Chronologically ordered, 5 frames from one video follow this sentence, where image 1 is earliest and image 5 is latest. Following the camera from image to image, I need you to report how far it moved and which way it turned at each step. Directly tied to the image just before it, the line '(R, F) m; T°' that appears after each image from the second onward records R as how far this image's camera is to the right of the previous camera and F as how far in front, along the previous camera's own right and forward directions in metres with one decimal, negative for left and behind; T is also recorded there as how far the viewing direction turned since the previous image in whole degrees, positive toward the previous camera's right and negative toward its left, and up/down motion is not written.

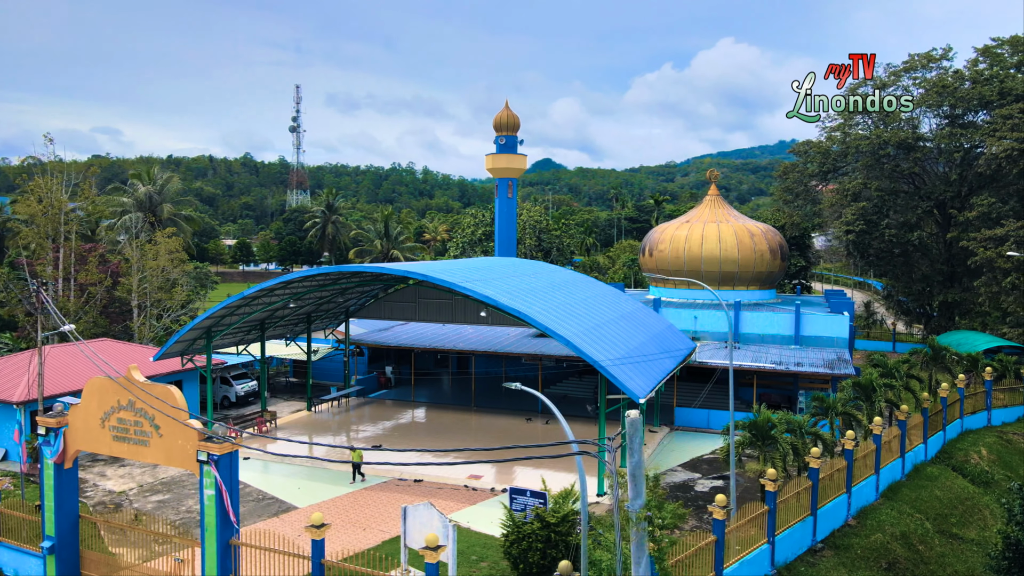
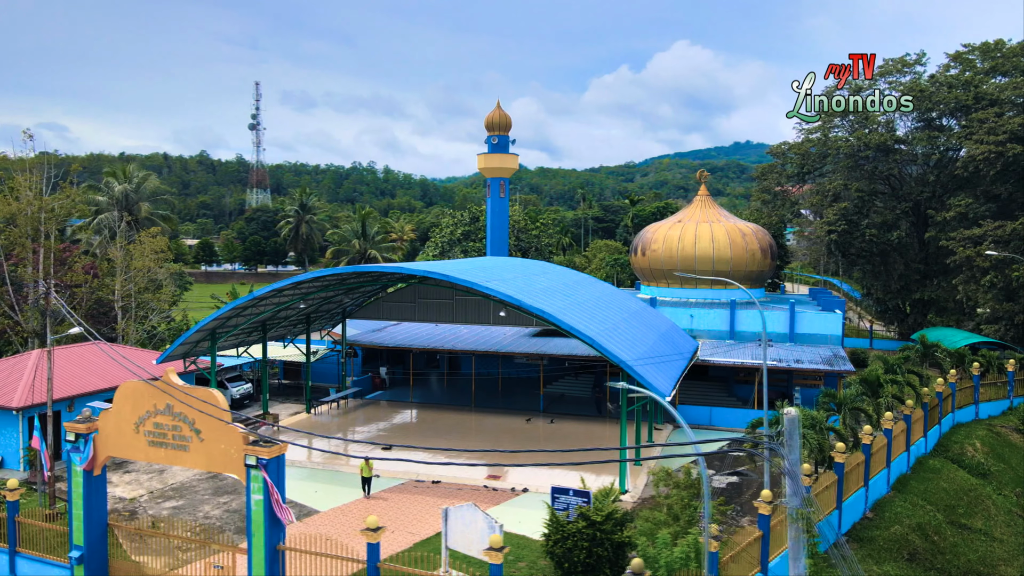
(-1.4, 0.0) m; +3°
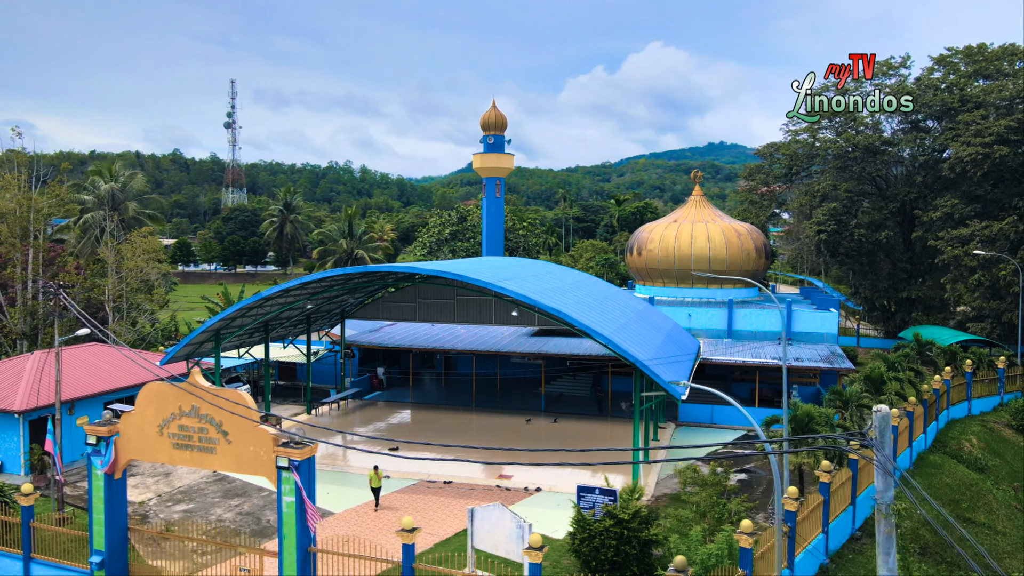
(-0.8, 0.0) m; +2°
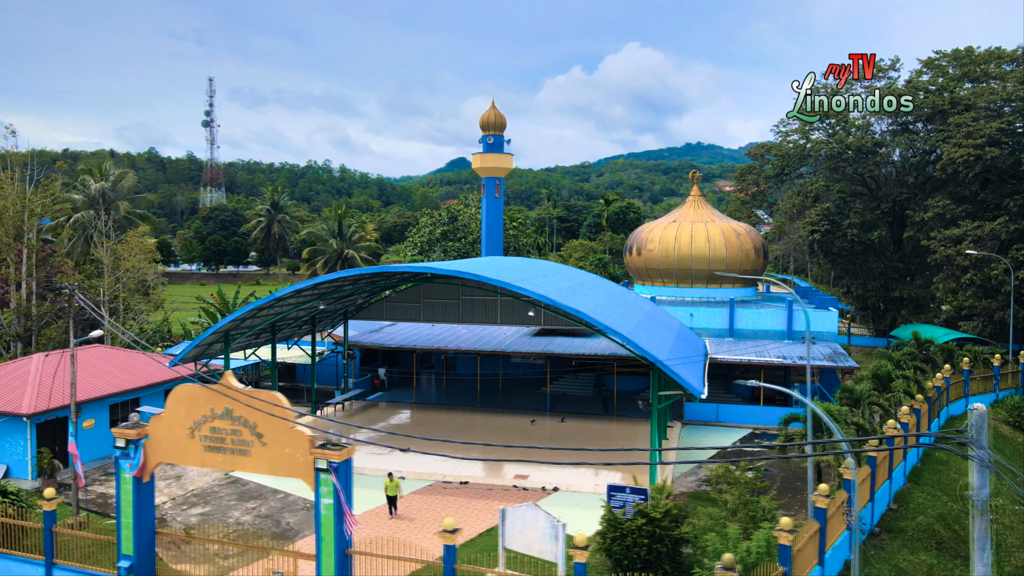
(-0.9, 0.0) m; +2°
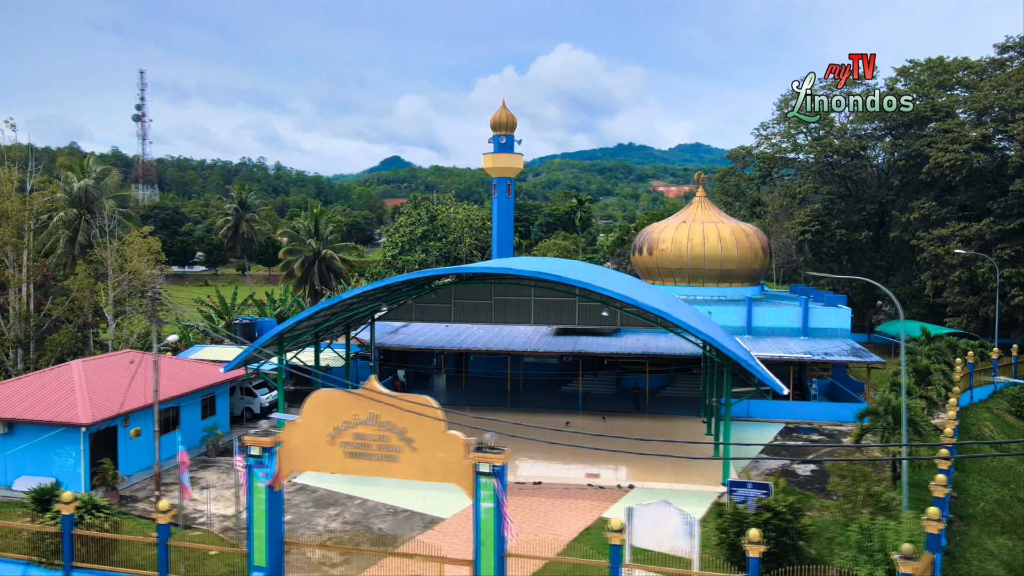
(-3.2, +0.1) m; +5°
